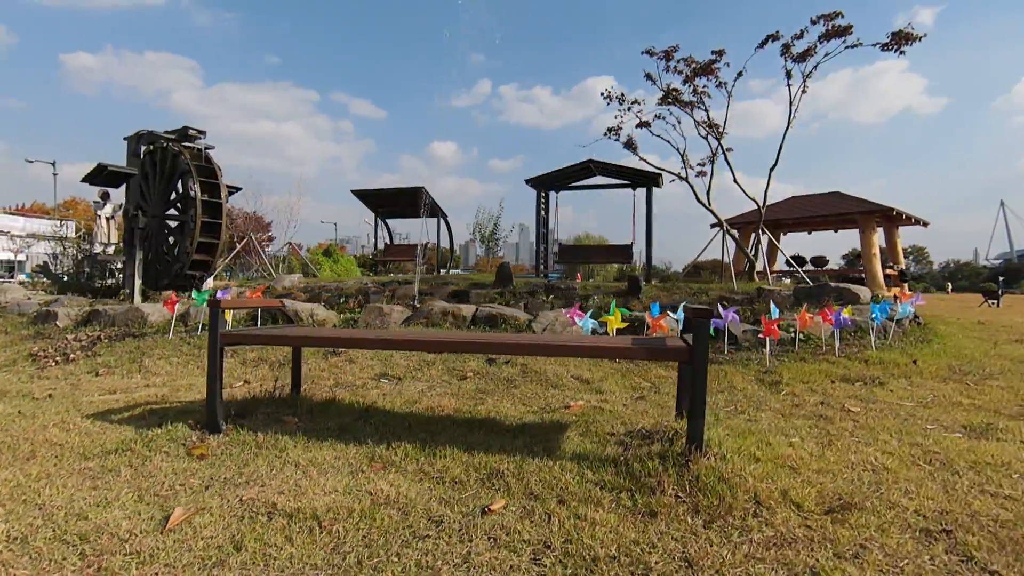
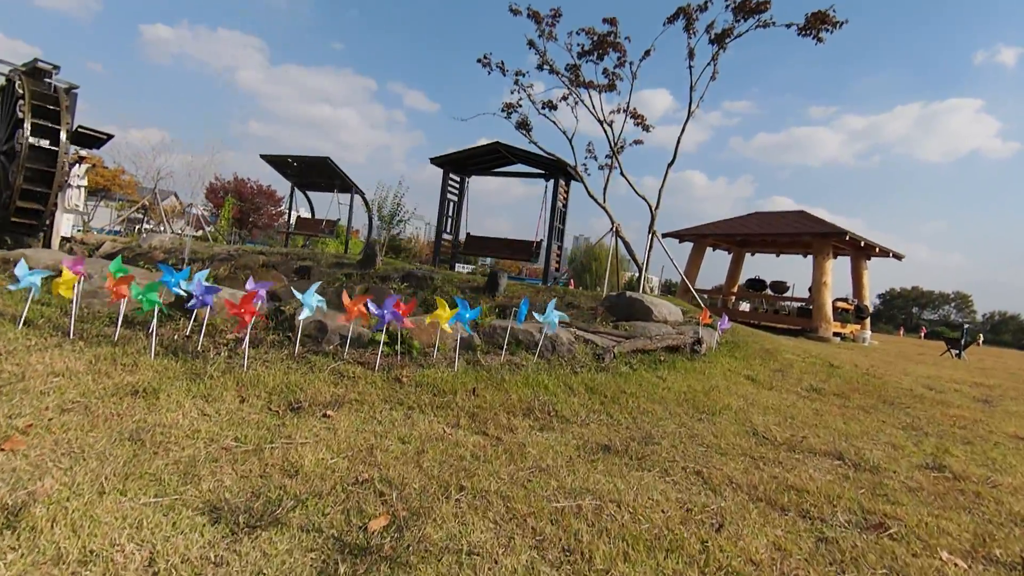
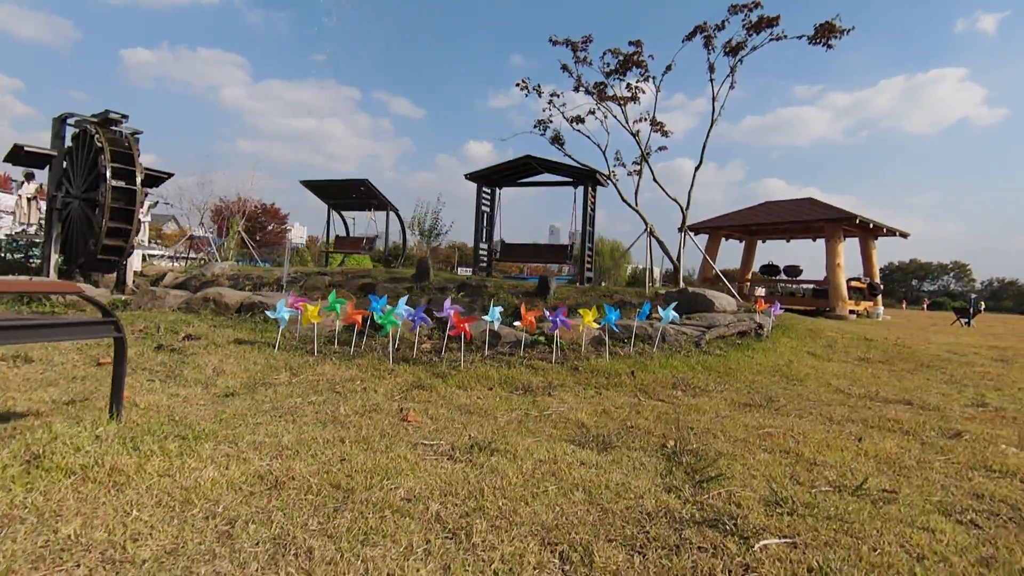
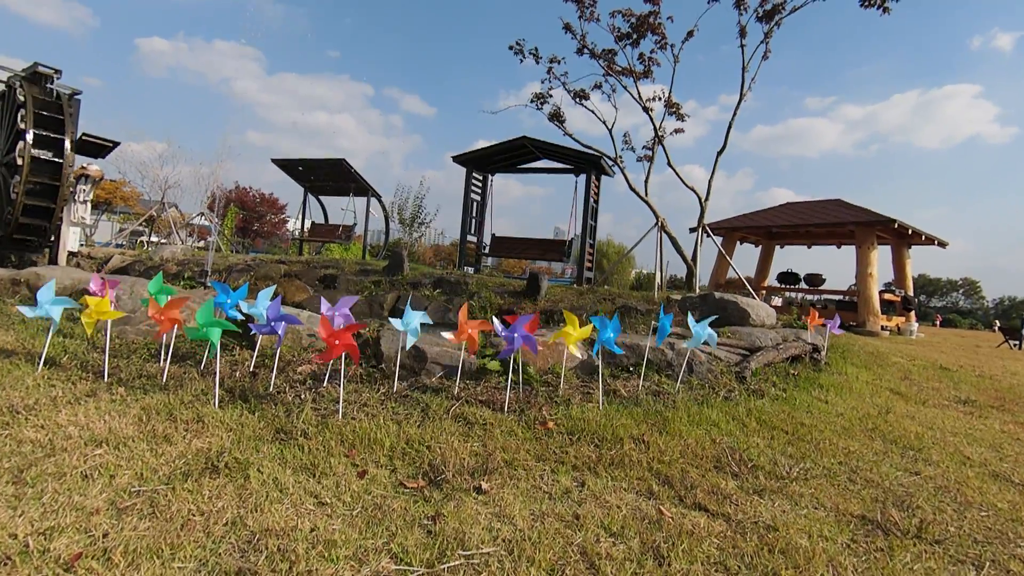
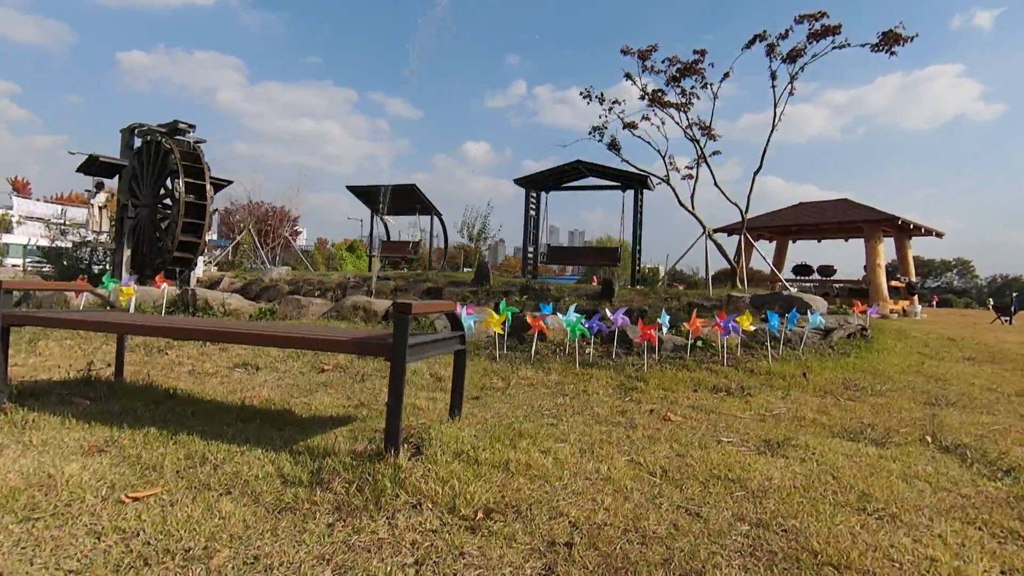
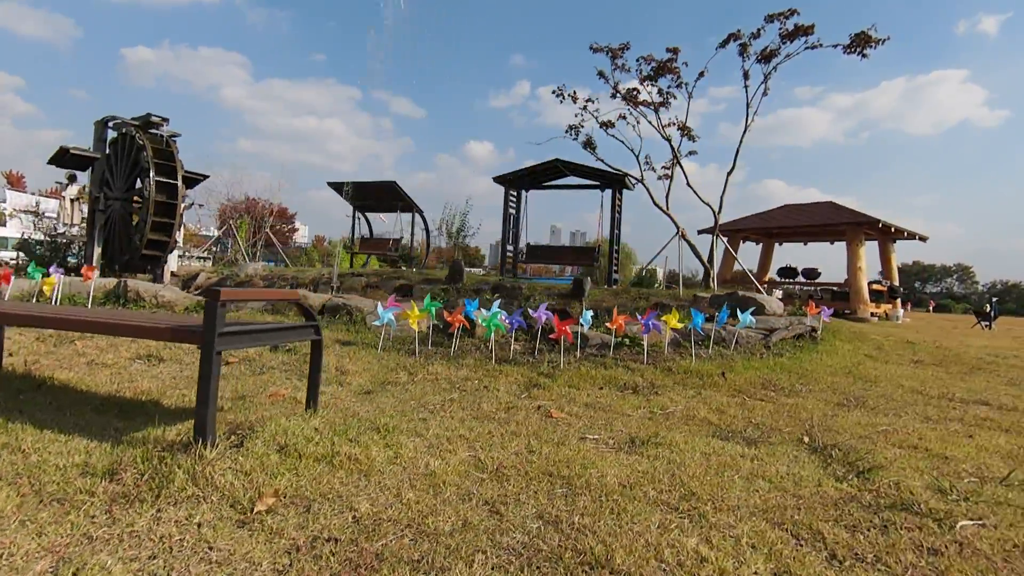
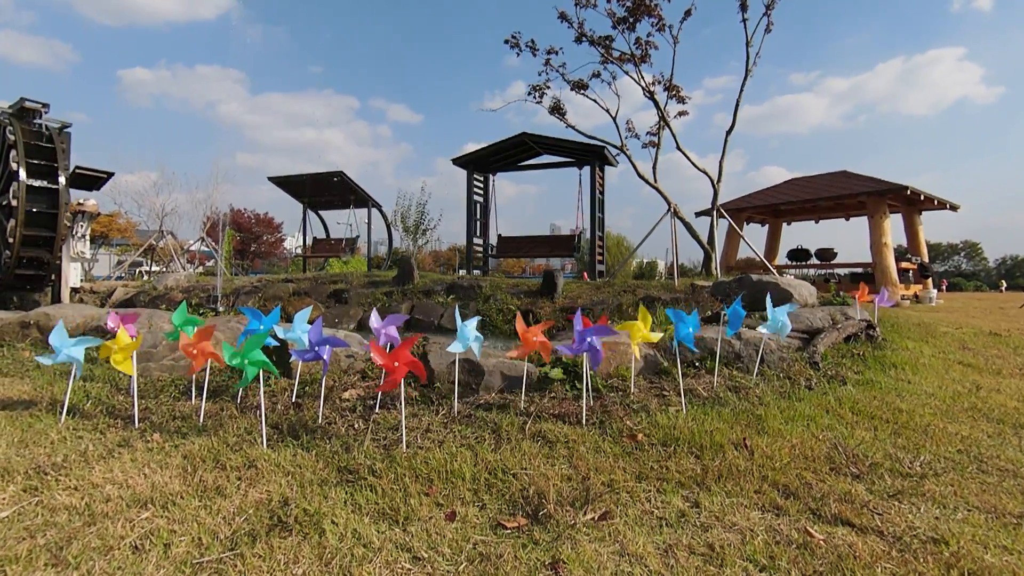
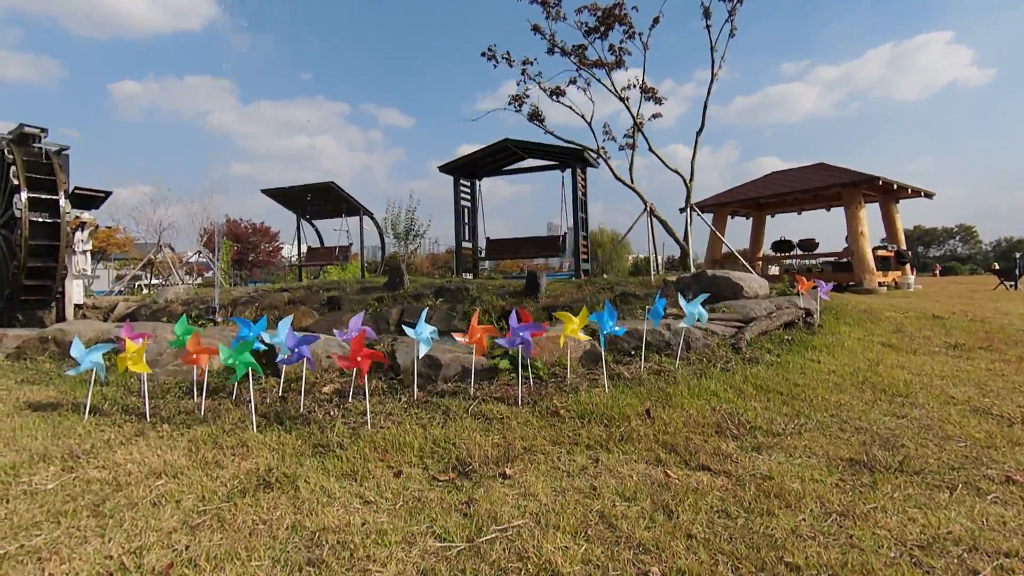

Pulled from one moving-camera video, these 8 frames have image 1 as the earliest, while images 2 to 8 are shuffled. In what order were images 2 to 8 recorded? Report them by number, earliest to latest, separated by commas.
5, 6, 3, 2, 8, 4, 7
